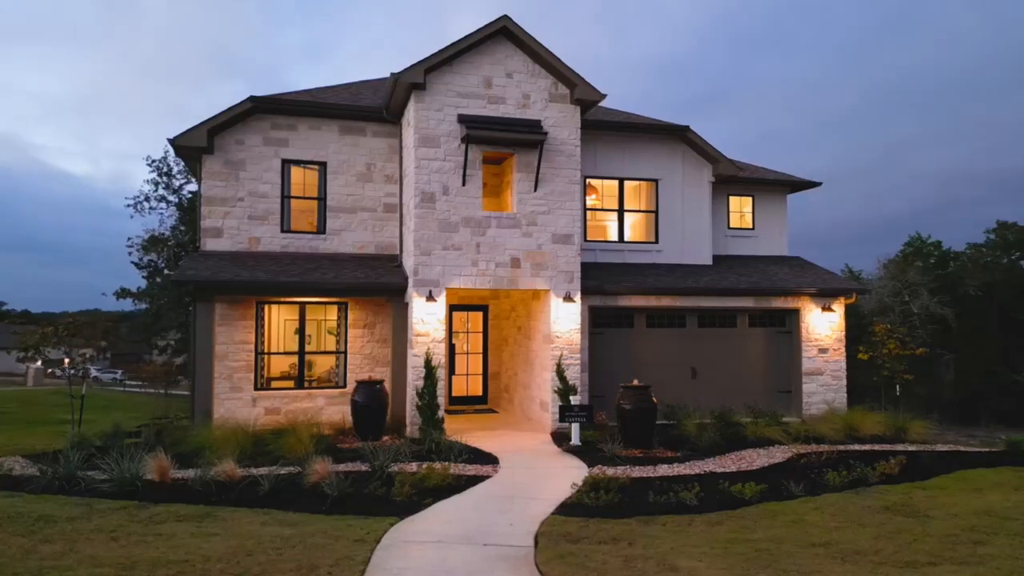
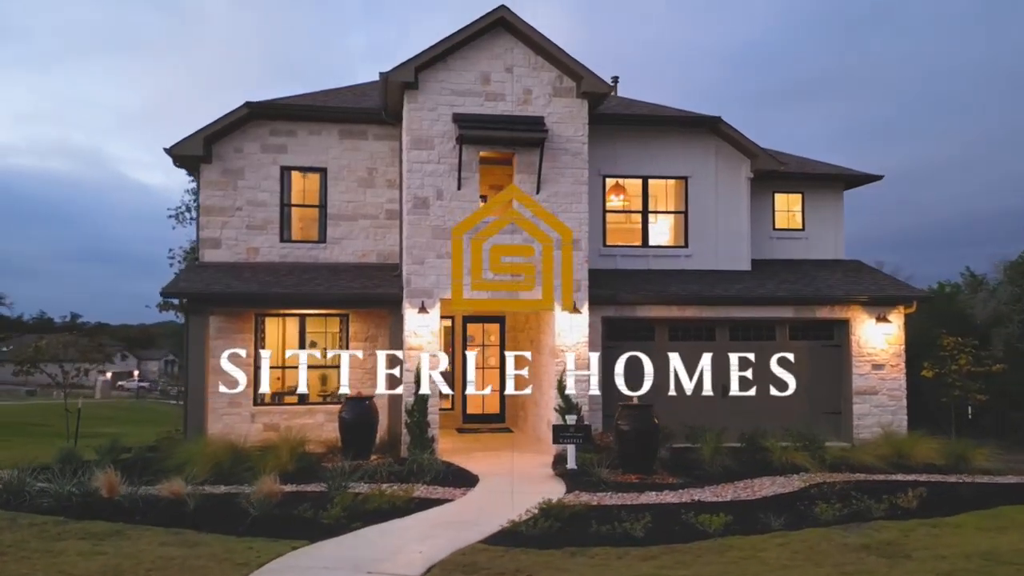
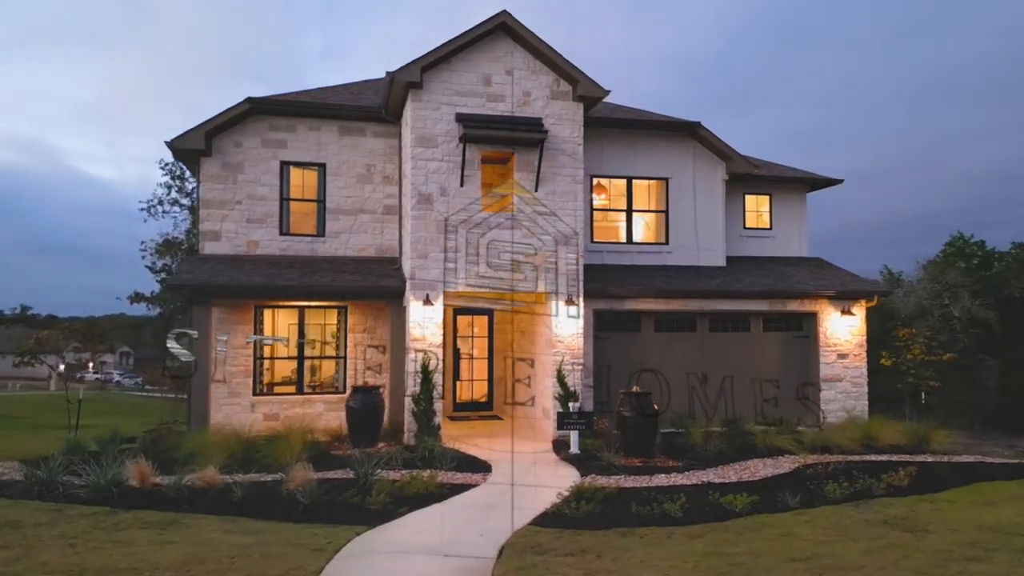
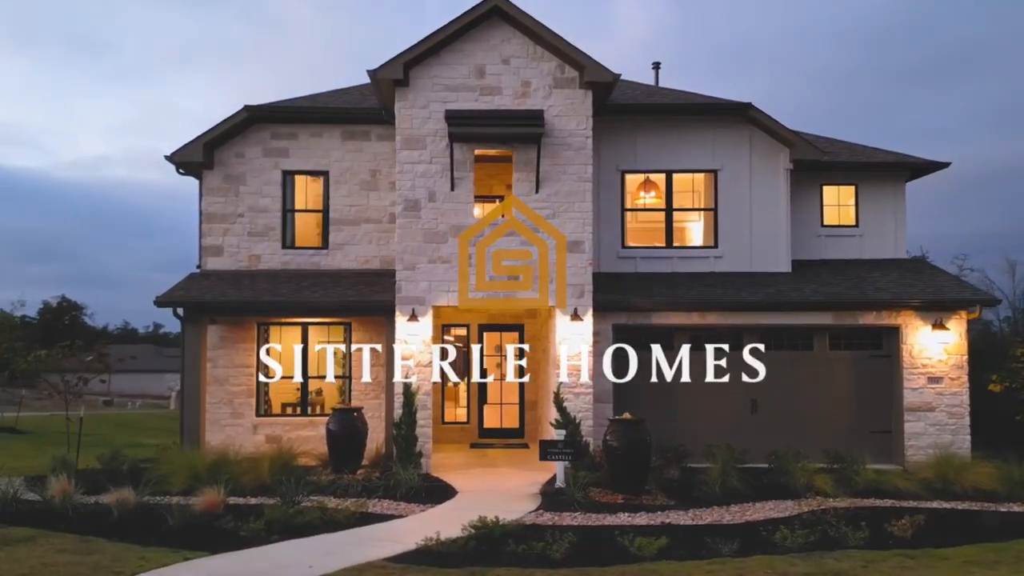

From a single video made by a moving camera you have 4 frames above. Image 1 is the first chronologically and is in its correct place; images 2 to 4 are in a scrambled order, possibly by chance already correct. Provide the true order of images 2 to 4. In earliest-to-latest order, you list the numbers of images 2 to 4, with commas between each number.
3, 2, 4
